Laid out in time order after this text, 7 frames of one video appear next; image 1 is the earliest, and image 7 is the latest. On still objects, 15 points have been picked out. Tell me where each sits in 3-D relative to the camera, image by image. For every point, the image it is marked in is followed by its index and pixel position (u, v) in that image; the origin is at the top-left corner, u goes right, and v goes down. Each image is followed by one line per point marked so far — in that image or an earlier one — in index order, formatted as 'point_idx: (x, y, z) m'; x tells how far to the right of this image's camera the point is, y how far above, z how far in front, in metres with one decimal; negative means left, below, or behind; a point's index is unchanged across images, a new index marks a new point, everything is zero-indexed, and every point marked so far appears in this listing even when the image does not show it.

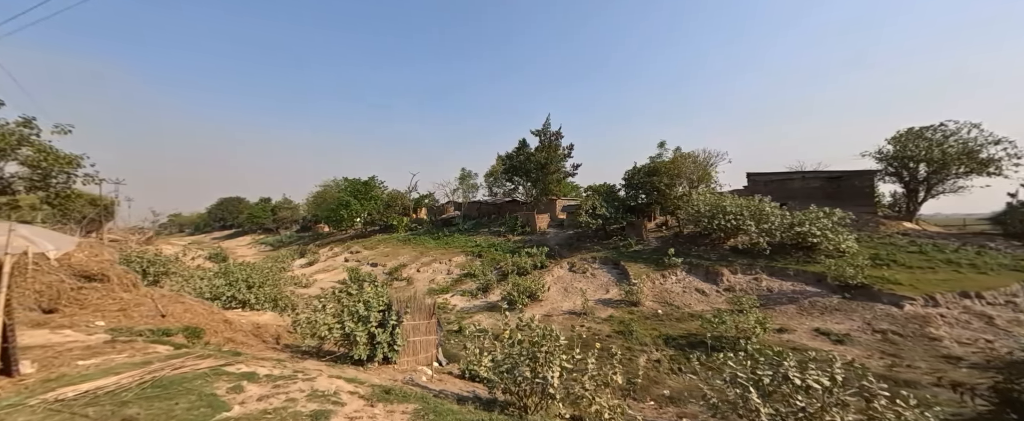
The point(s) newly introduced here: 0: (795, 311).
0: (+7.3, -2.6, +9.8) m
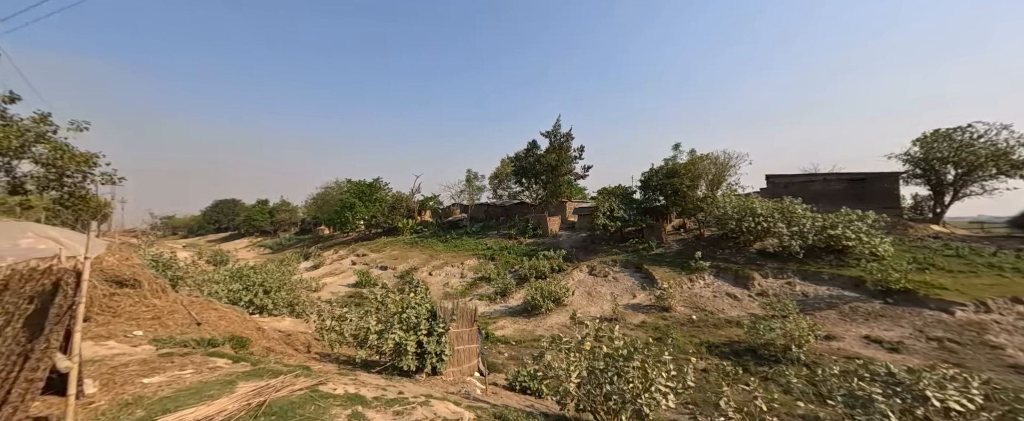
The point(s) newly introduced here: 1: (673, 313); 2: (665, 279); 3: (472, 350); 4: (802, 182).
0: (+8.1, -2.7, +9.5) m
1: (+4.8, -3.0, +11.2) m
2: (+5.4, -2.4, +13.4) m
3: (-0.7, -2.3, +6.3) m
4: (+13.9, +1.4, +18.1) m
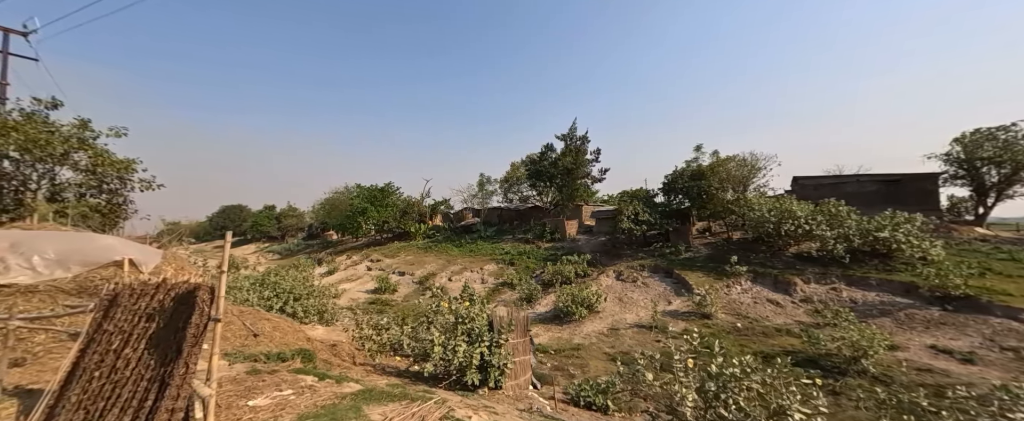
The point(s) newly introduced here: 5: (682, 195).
0: (+9.1, -2.7, +9.1) m
1: (+5.8, -3.1, +10.8) m
2: (+6.5, -2.6, +13.0) m
3: (+0.2, -2.4, +6.0) m
4: (+15.0, +1.2, +17.7) m
5: (+8.9, +0.8, +20.0) m
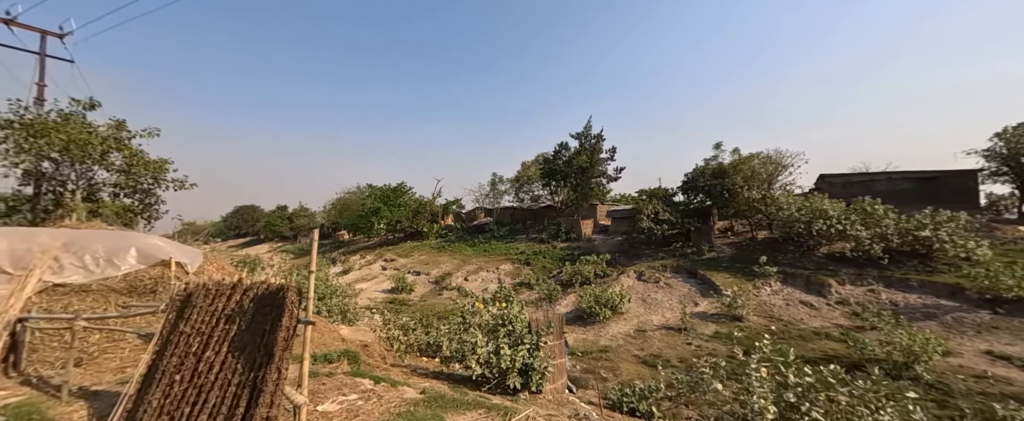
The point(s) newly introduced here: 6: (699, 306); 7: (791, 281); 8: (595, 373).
0: (+9.8, -2.7, +8.6) m
1: (+6.5, -3.1, +10.5) m
2: (+7.2, -2.5, +12.6) m
3: (+0.8, -2.4, +5.8) m
4: (+15.9, +1.3, +17.1) m
5: (+9.9, +0.8, +19.6) m
6: (+6.0, -3.1, +12.2) m
7: (+9.0, -2.3, +12.3) m
8: (+1.8, -3.5, +8.1) m
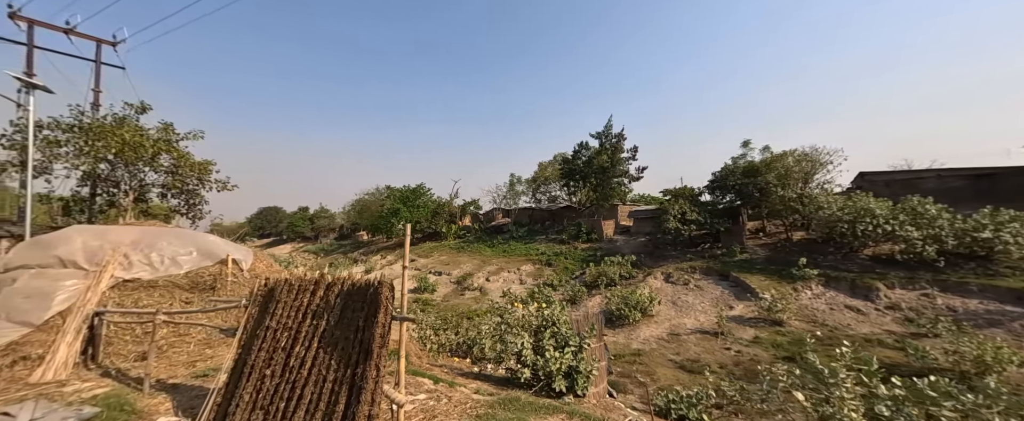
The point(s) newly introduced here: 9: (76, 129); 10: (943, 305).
0: (+10.5, -2.7, +8.0) m
1: (+7.3, -3.1, +10.0) m
2: (+8.1, -2.5, +12.1) m
3: (+1.4, -2.4, +5.6) m
4: (+17.0, +1.3, +16.2) m
5: (+11.0, +0.8, +18.9) m
6: (+6.9, -3.0, +11.7) m
7: (+9.9, -2.3, +11.6) m
8: (+2.5, -3.5, +7.8) m
9: (-9.5, +1.8, +8.3) m
10: (+11.0, -2.4, +9.7) m
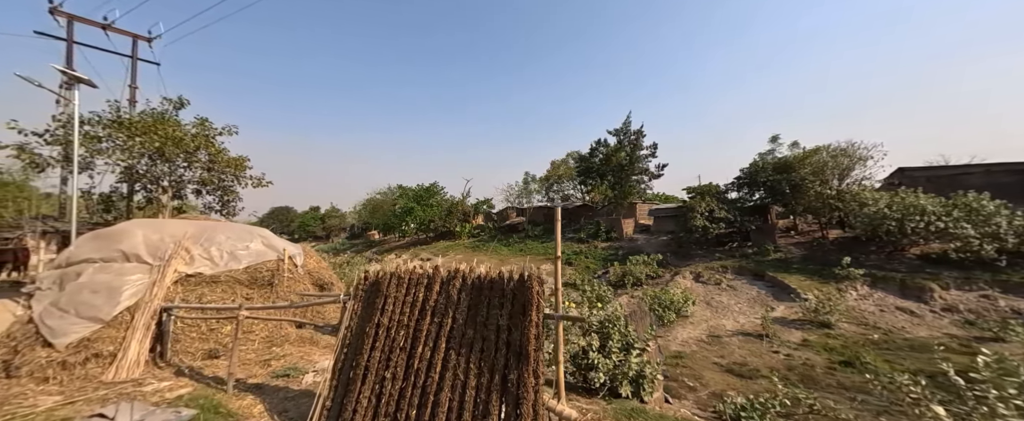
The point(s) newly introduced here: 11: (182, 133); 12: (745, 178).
0: (+11.4, -2.6, +7.5) m
1: (+8.2, -3.0, +9.6) m
2: (+9.1, -2.4, +11.6) m
3: (+2.2, -2.3, +5.3) m
4: (+18.0, +1.4, +15.5) m
5: (+12.2, +0.9, +18.4) m
6: (+7.8, -2.9, +11.2) m
7: (+10.8, -2.2, +11.1) m
8: (+3.3, -3.4, +7.5) m
9: (-8.6, +1.9, +8.3) m
10: (+11.9, -2.3, +9.1) m
11: (-7.7, +1.9, +8.8) m
12: (+11.9, +1.6, +19.3) m
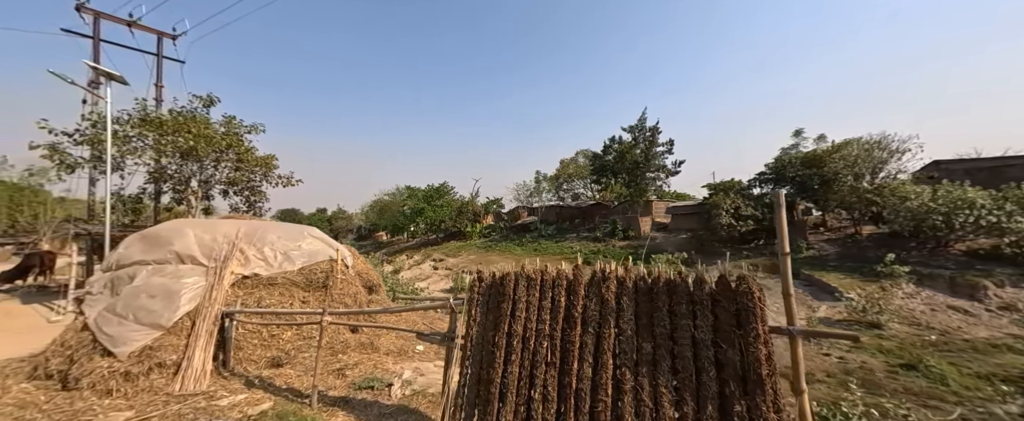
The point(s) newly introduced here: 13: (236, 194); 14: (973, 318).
0: (+12.2, -2.4, +7.0) m
1: (+9.1, -2.9, +9.1) m
2: (+10.0, -2.3, +11.2) m
3: (+3.0, -2.2, +5.0) m
4: (+19.0, +1.6, +14.8) m
5: (+13.2, +1.1, +17.9) m
6: (+8.7, -2.8, +10.8) m
7: (+11.7, -2.0, +10.6) m
8: (+4.2, -3.3, +7.1) m
9: (-7.8, +1.9, +8.2) m
10: (+12.7, -2.2, +8.6) m
11: (-6.9, +1.8, +8.7) m
12: (+12.9, +1.8, +18.8) m
13: (-7.2, +0.5, +10.0) m
14: (+11.2, -2.6, +9.2) m
